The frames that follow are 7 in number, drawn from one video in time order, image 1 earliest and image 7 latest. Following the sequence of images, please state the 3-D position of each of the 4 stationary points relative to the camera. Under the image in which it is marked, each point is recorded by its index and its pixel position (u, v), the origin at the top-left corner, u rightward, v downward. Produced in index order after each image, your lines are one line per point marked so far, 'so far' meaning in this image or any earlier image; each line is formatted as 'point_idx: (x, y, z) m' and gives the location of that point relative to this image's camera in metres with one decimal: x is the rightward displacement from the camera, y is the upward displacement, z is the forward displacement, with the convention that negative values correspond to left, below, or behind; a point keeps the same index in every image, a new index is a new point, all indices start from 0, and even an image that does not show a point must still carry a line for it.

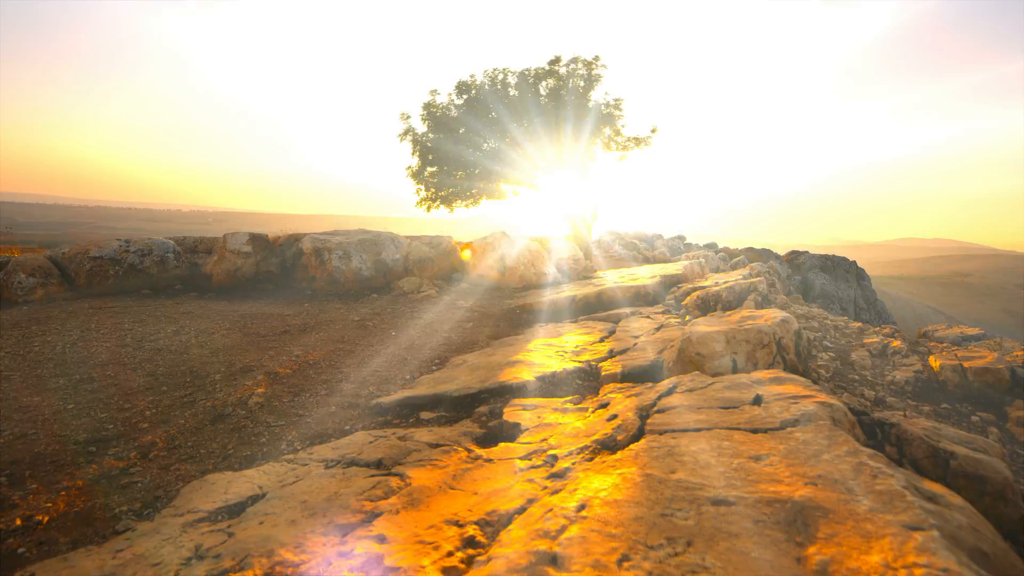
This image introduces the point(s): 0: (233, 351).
0: (-4.4, -1.0, +8.0) m
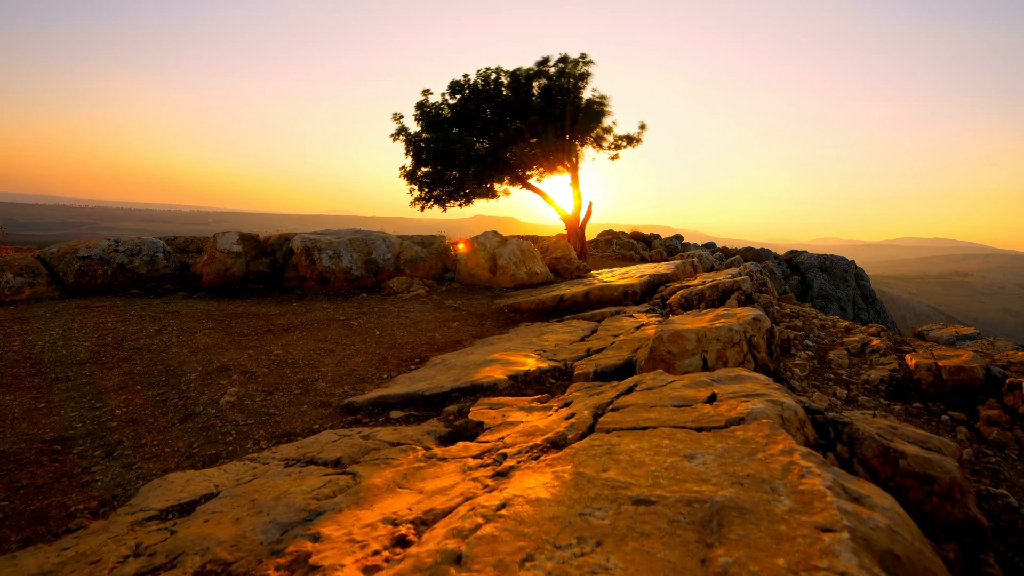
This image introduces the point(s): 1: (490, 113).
0: (-4.8, -1.0, +8.0) m
1: (-0.8, +6.6, +18.9) m
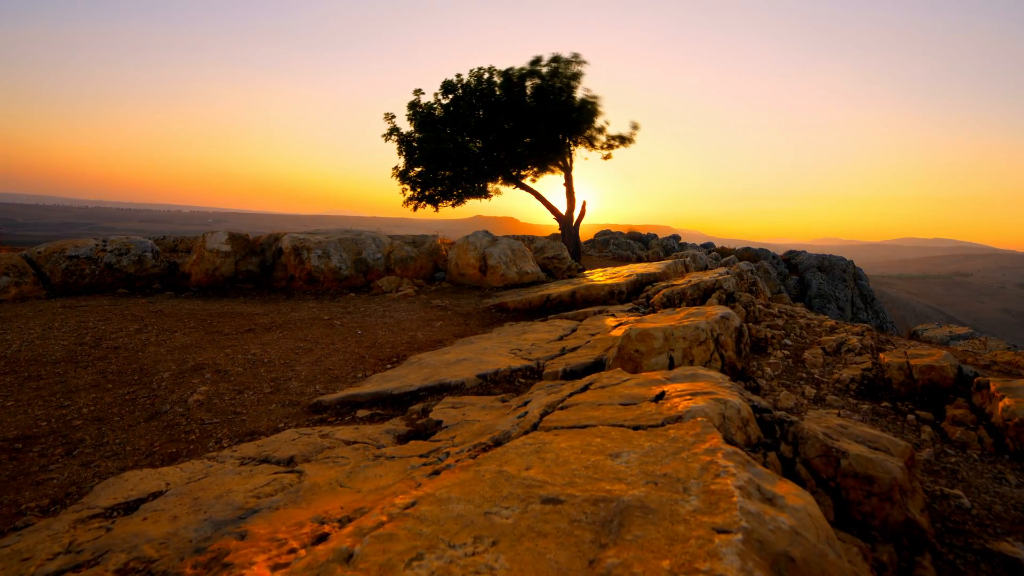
0: (-5.1, -1.0, +8.0) m
1: (-1.0, +6.6, +18.9) m
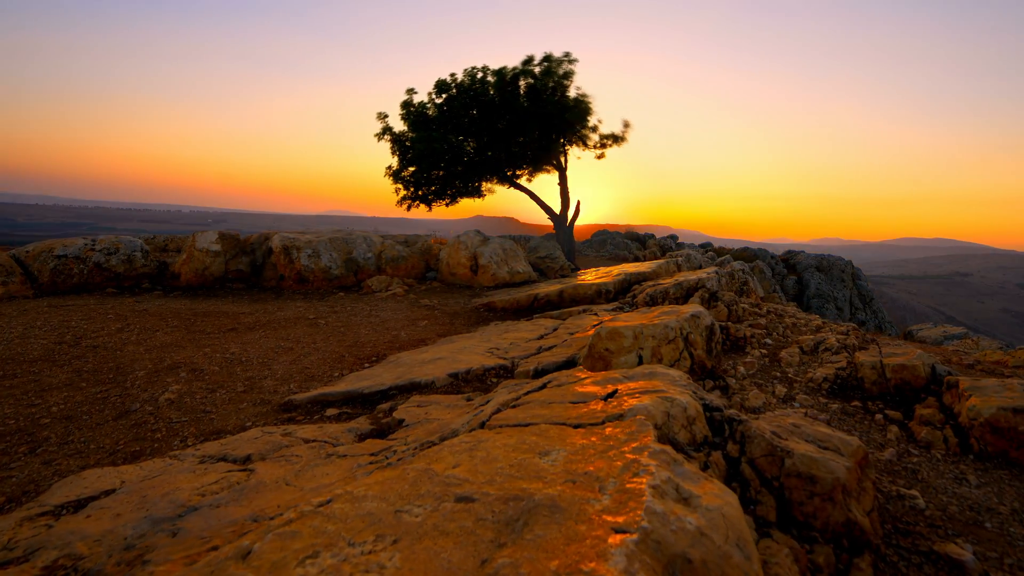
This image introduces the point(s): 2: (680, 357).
0: (-5.5, -1.0, +8.0) m
1: (-1.3, +6.6, +18.9) m
2: (+1.8, -0.7, +5.3) m
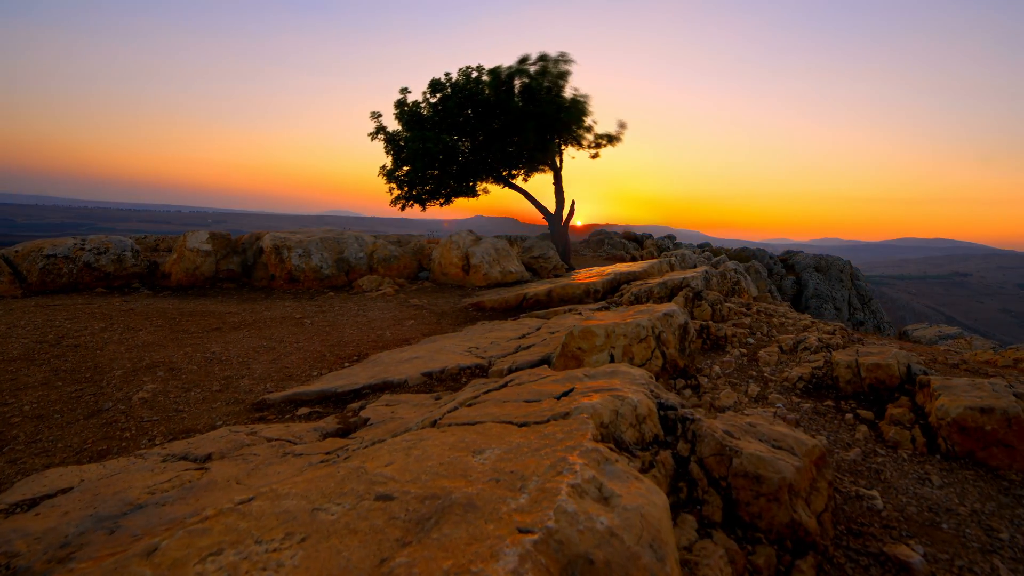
0: (-5.8, -0.9, +8.0) m
1: (-1.5, +6.6, +18.8) m
2: (+1.5, -0.7, +5.3) m
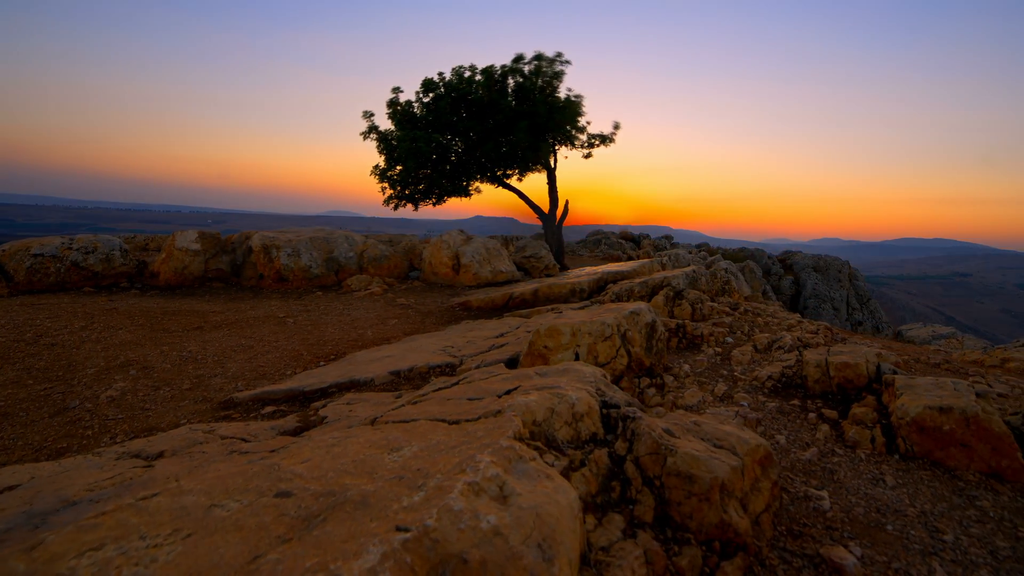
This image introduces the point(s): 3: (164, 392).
0: (-6.1, -0.9, +7.9) m
1: (-1.8, +6.6, +18.8) m
2: (+1.1, -0.7, +5.2) m
3: (-4.4, -1.3, +6.3) m
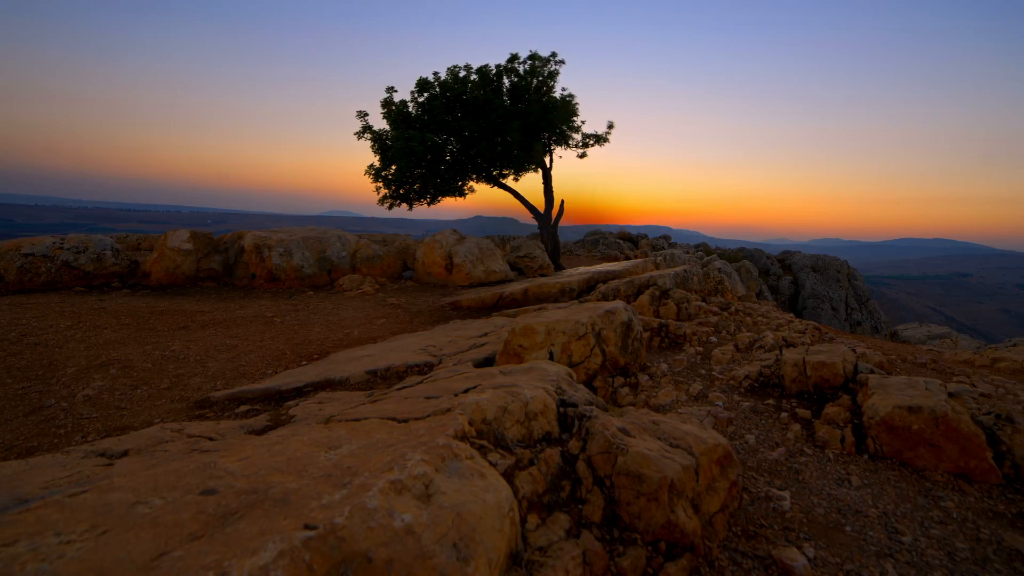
0: (-6.4, -0.9, +7.9) m
1: (-2.0, +6.6, +18.8) m
2: (+0.8, -0.7, +5.2) m
3: (-4.6, -1.3, +6.3) m
